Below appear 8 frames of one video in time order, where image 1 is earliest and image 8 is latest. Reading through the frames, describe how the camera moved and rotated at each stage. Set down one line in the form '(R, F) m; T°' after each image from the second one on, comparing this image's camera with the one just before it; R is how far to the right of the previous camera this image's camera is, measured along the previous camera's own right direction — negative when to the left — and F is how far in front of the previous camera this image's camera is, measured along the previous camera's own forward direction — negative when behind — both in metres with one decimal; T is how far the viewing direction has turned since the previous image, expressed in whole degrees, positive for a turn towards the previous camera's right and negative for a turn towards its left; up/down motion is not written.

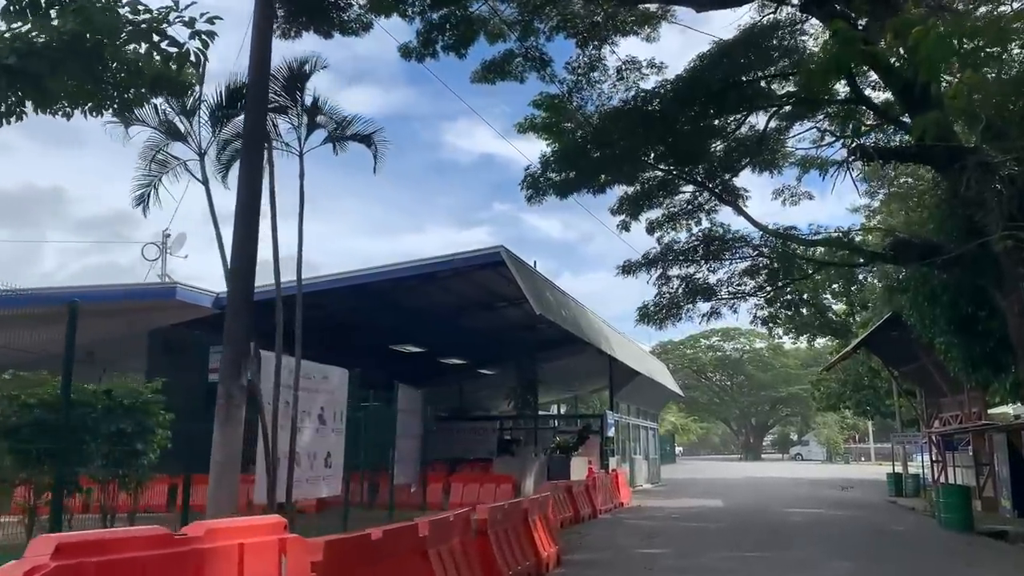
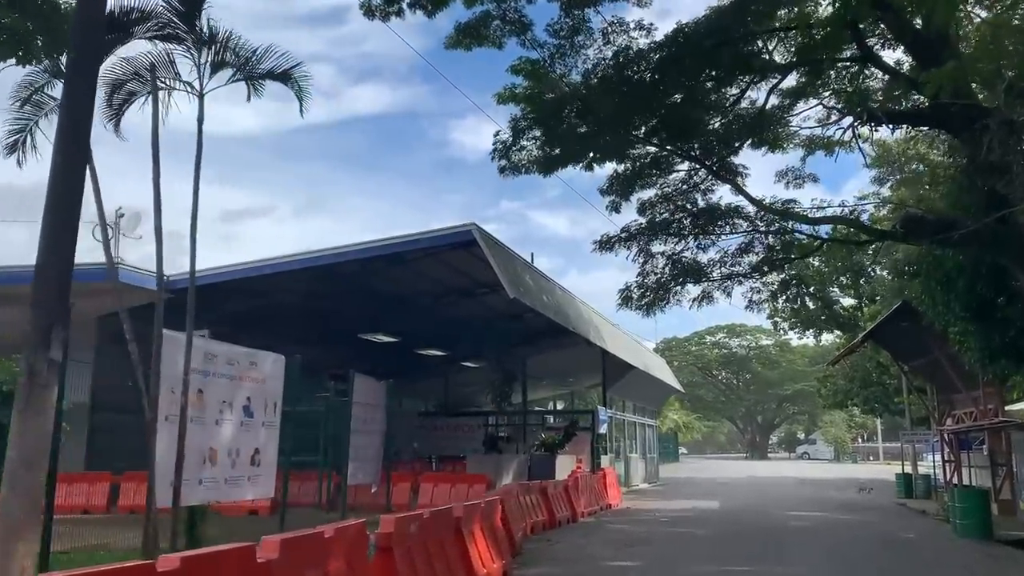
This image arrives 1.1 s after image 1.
(+0.6, +1.5) m; 0°
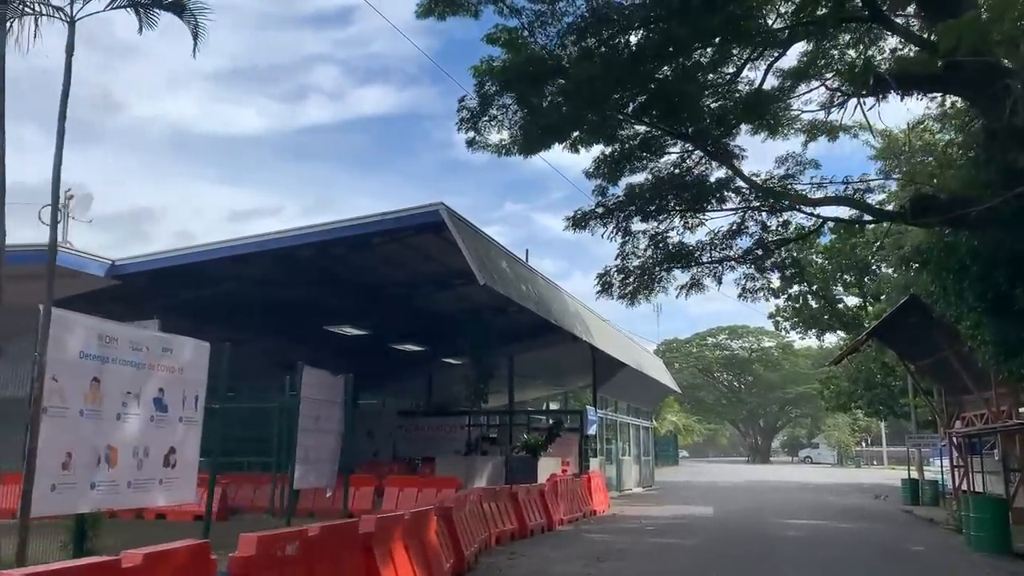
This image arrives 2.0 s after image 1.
(+0.5, +1.3) m; 0°
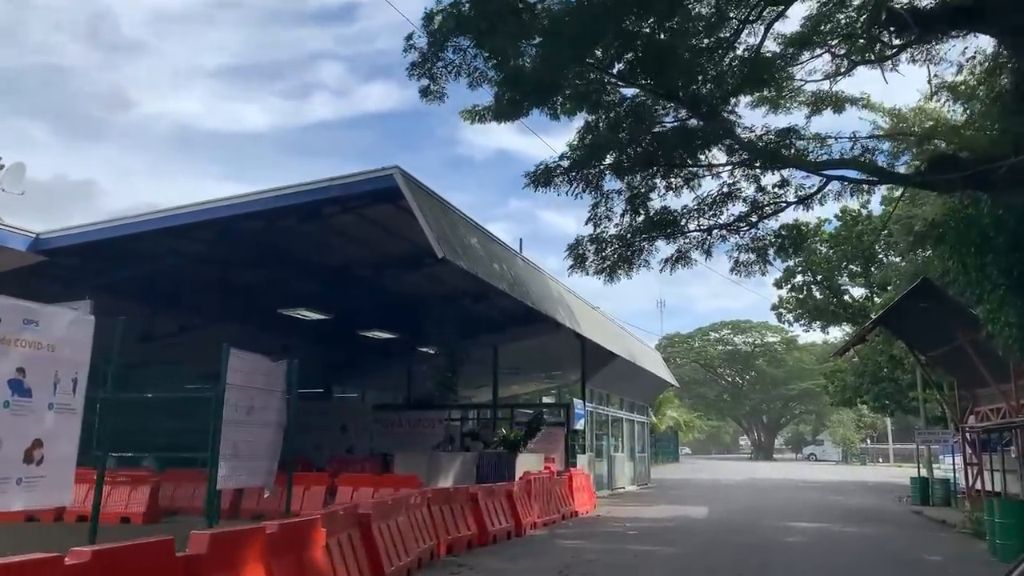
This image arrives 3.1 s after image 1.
(+0.5, +1.6) m; 0°
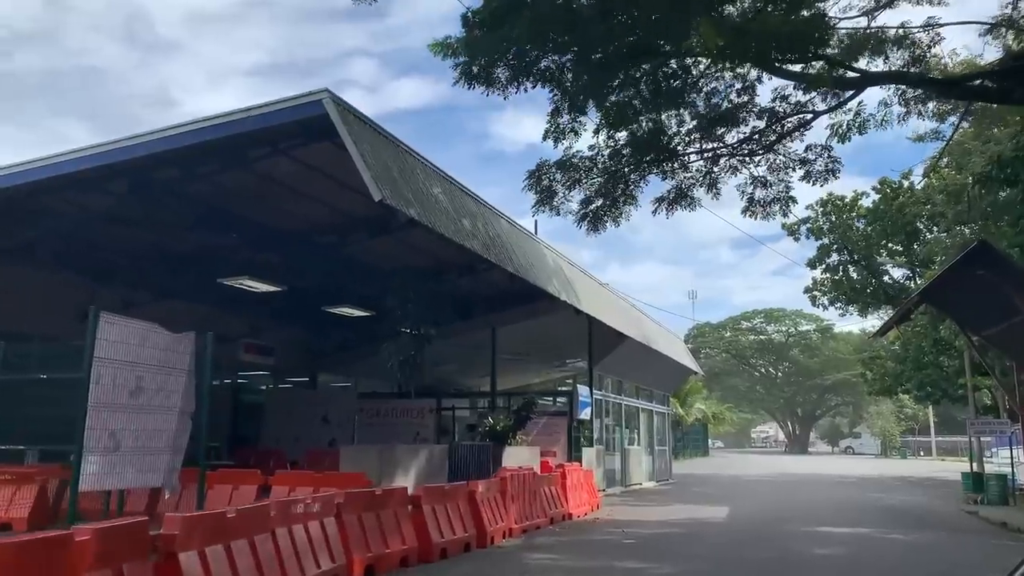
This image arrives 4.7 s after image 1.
(+0.8, +2.4) m; -2°
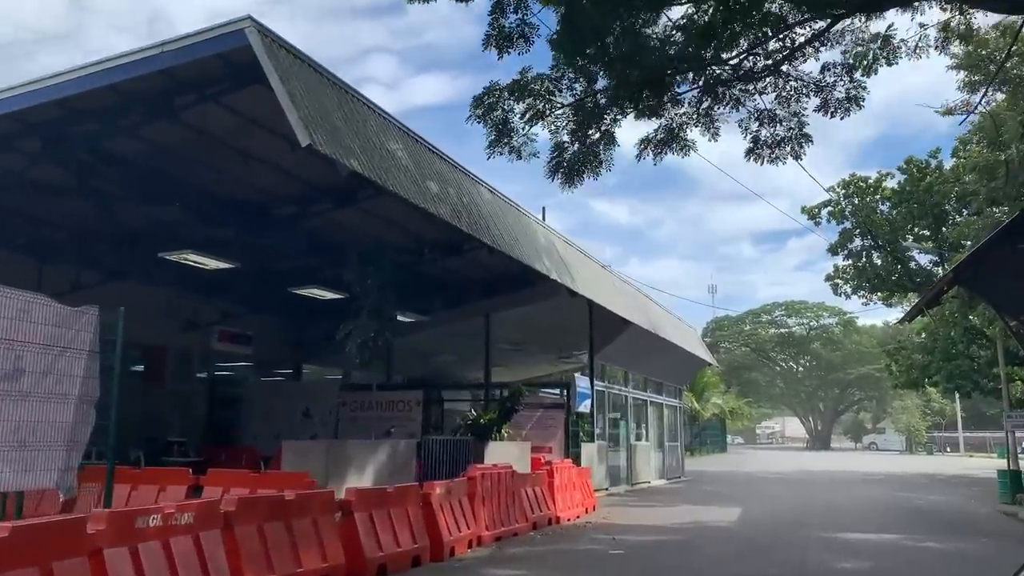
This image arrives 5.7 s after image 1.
(+0.5, +1.6) m; -1°
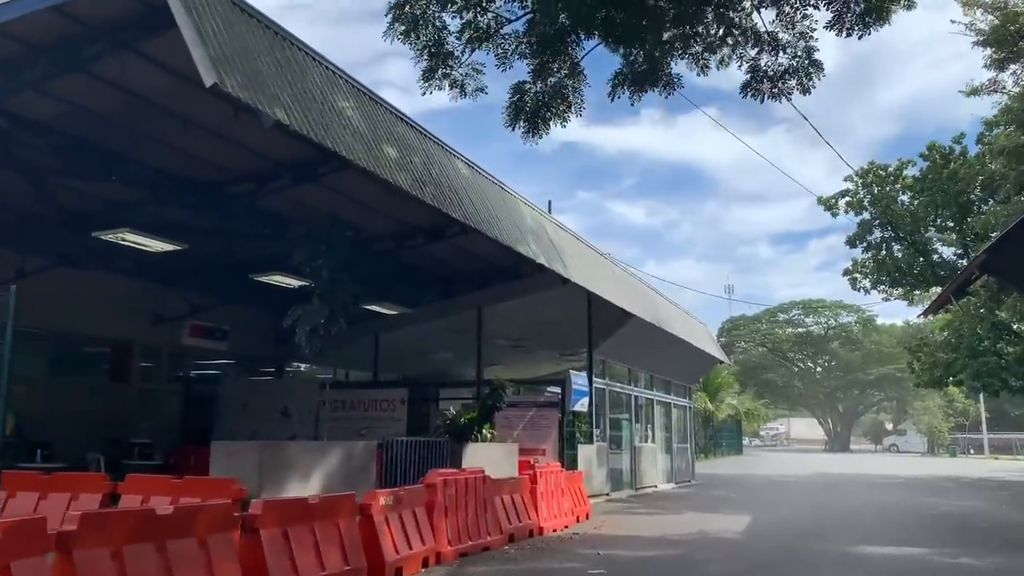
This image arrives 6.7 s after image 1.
(+0.5, +1.4) m; -1°
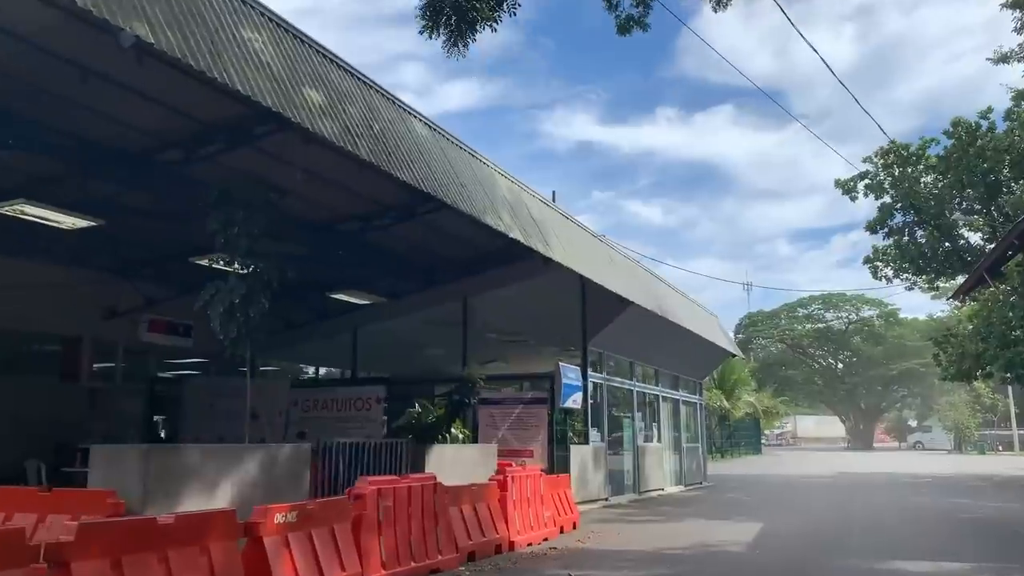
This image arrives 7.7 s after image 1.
(+0.6, +1.6) m; -1°
